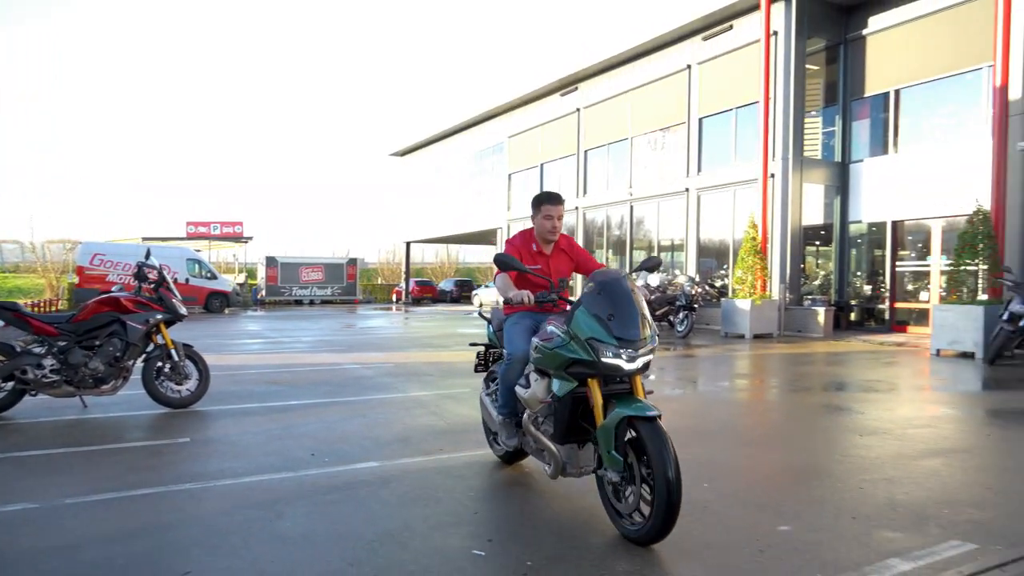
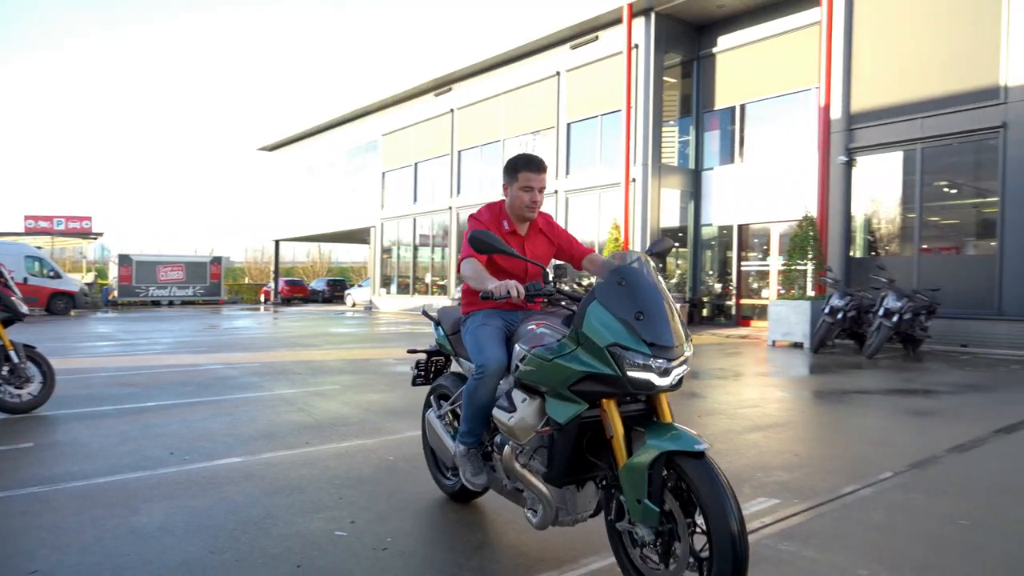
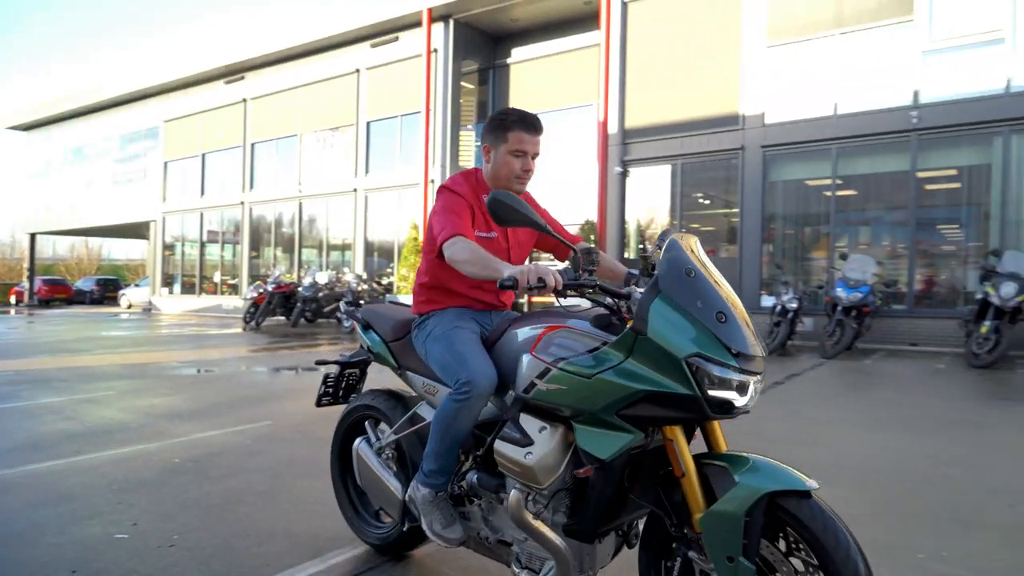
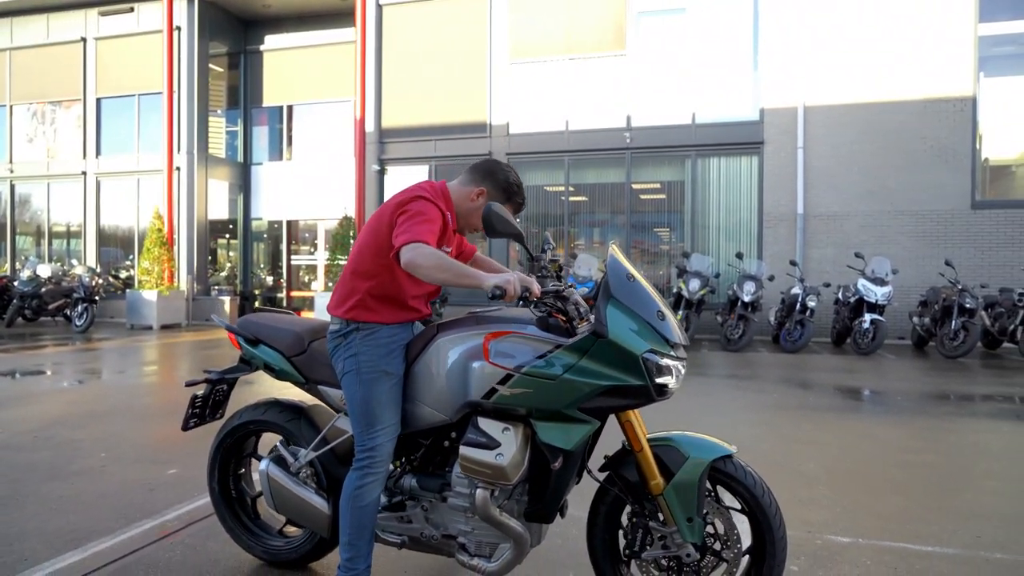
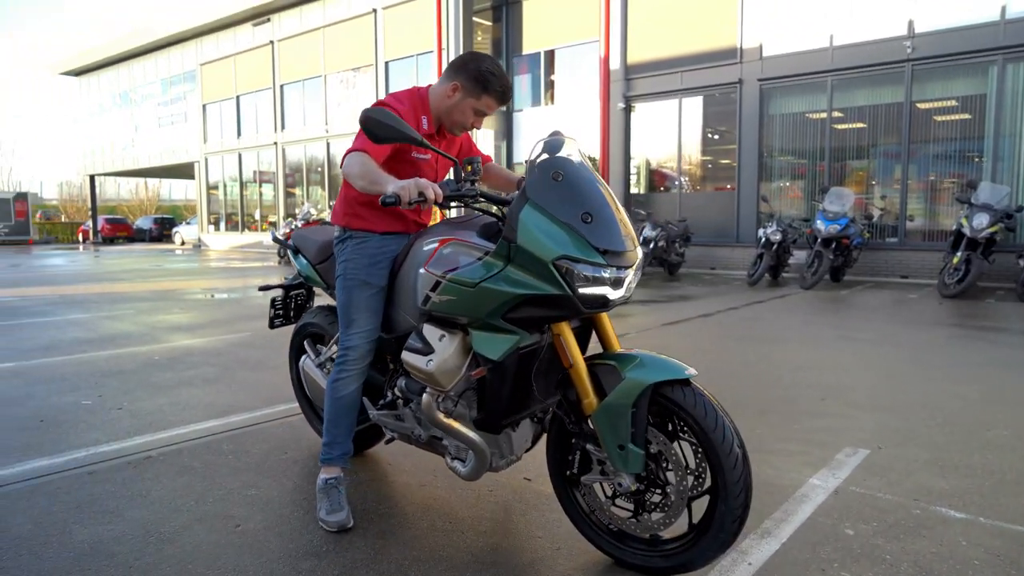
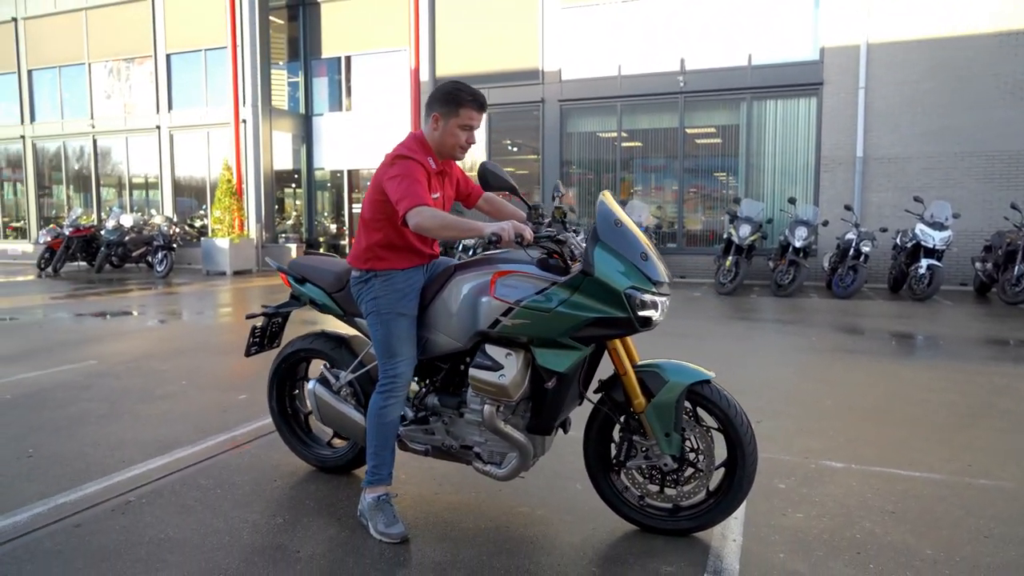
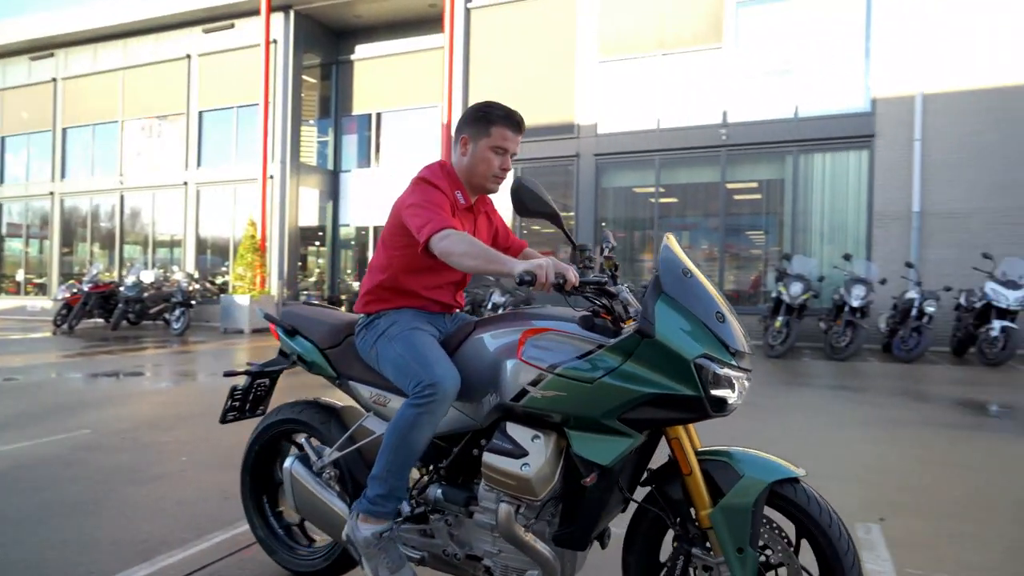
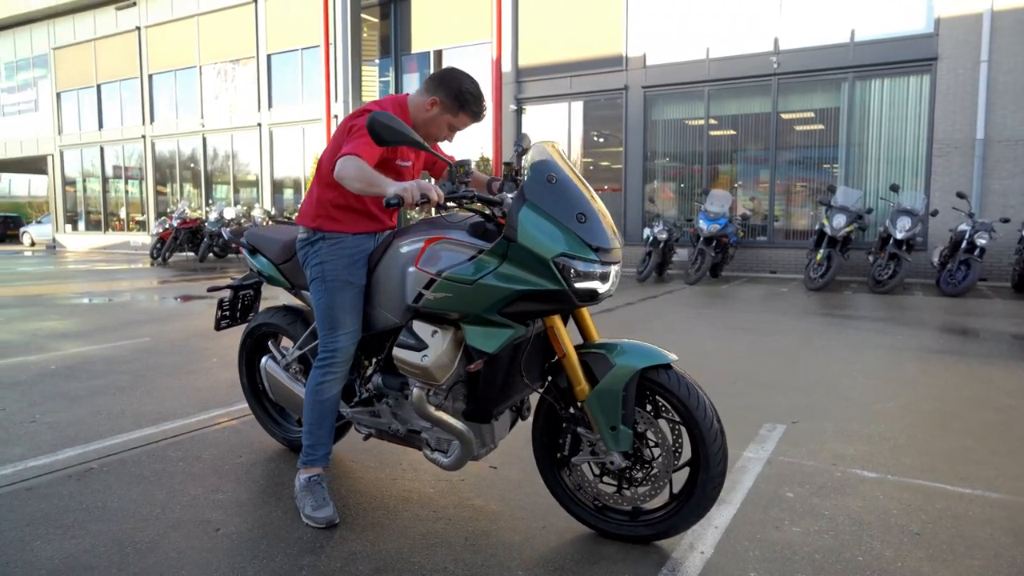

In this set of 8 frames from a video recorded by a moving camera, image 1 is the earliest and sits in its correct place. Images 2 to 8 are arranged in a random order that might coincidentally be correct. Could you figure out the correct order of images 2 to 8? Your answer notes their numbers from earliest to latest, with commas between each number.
2, 3, 7, 4, 6, 8, 5
